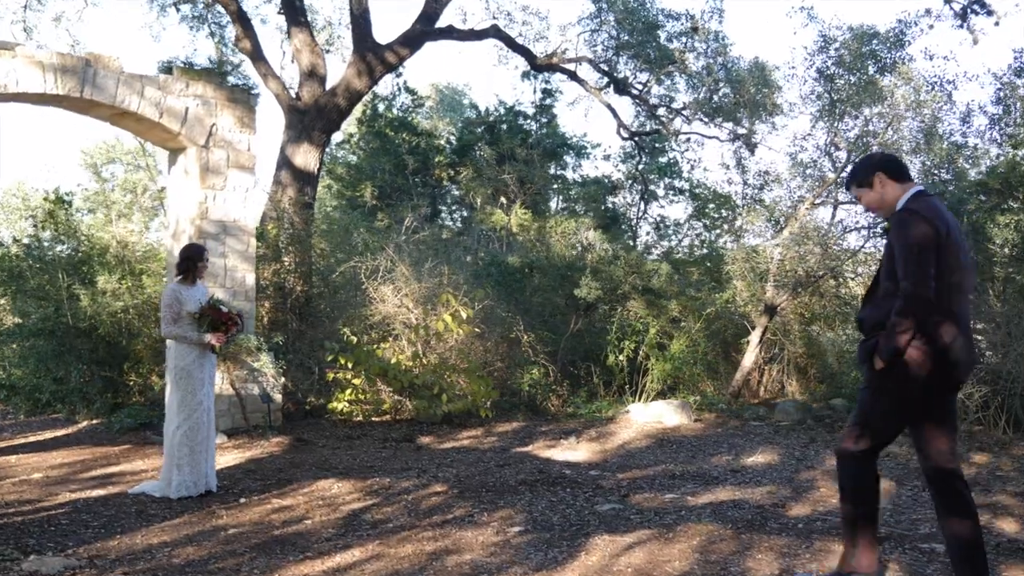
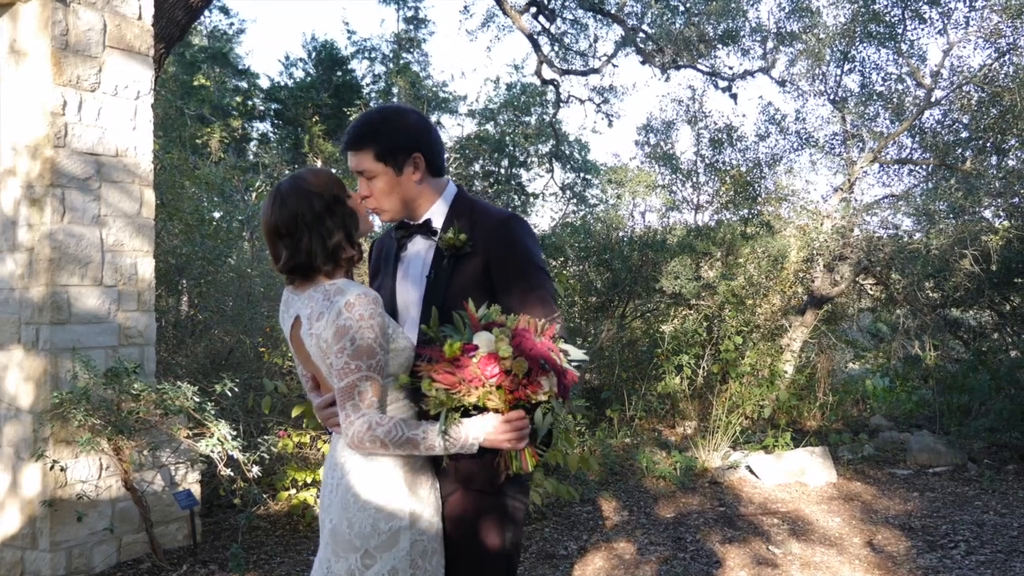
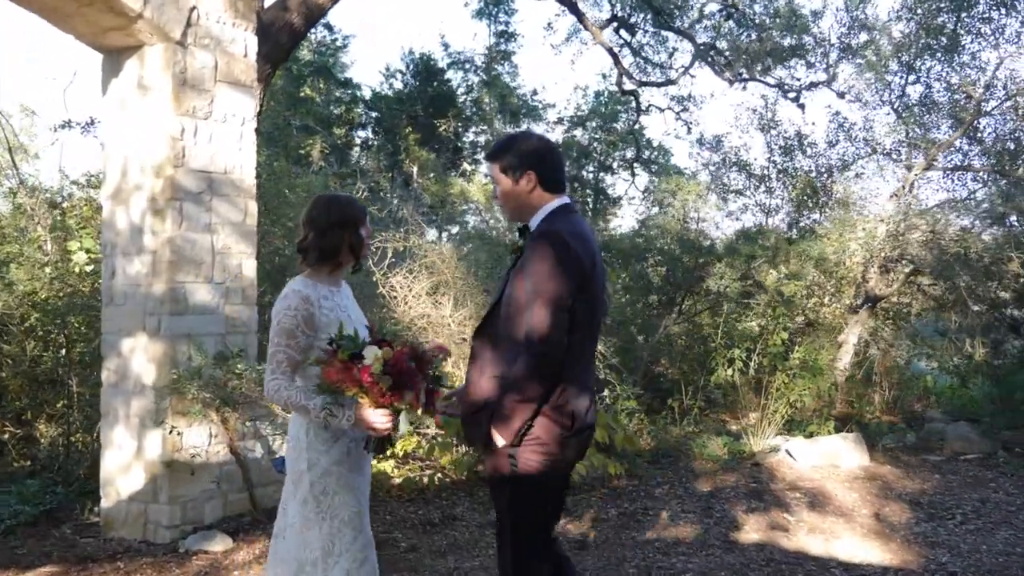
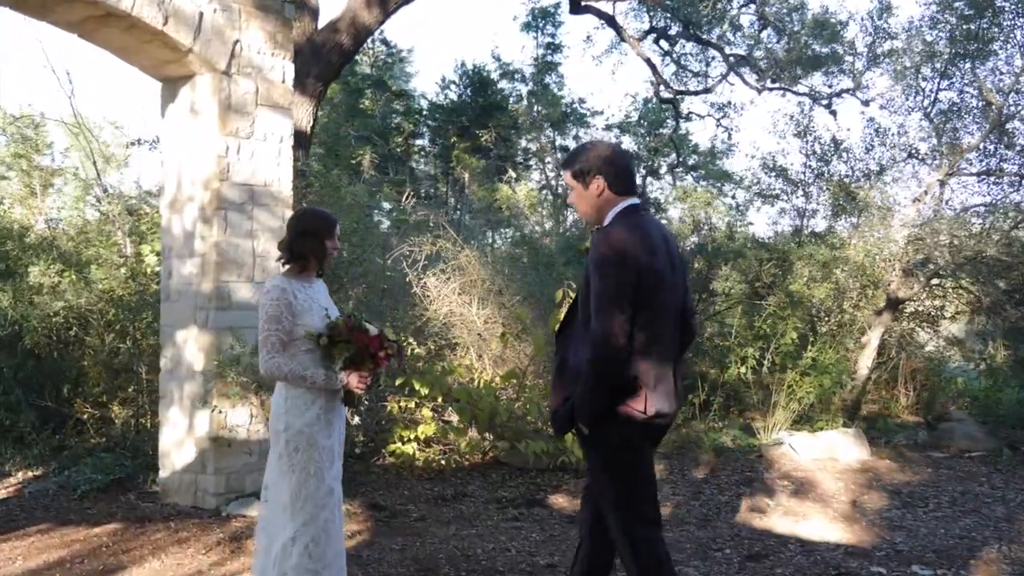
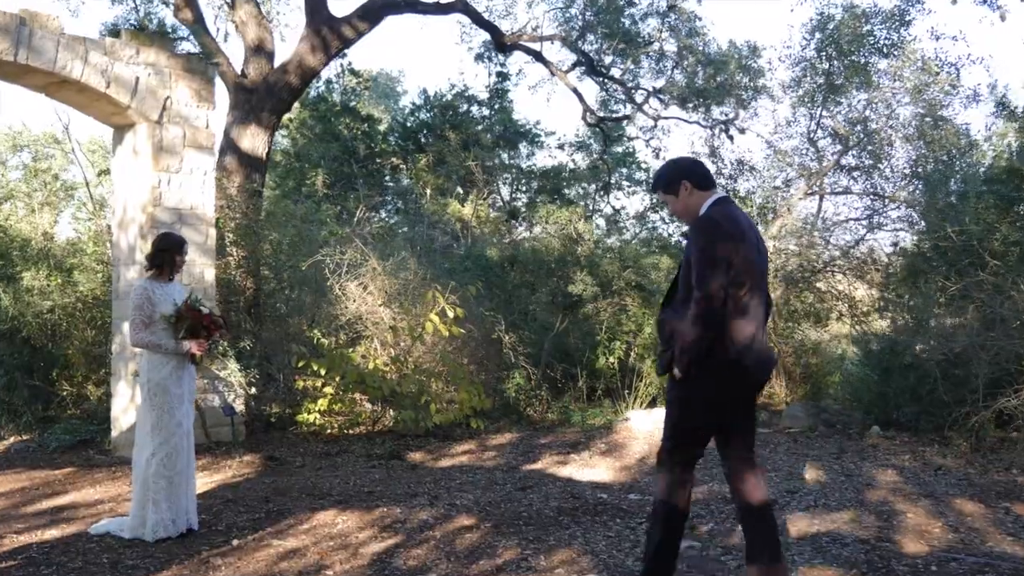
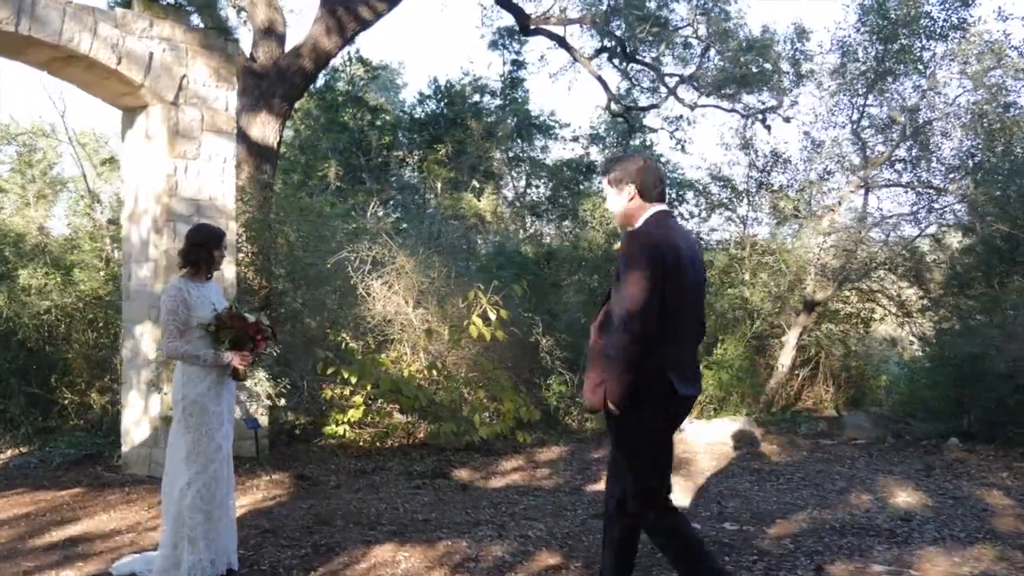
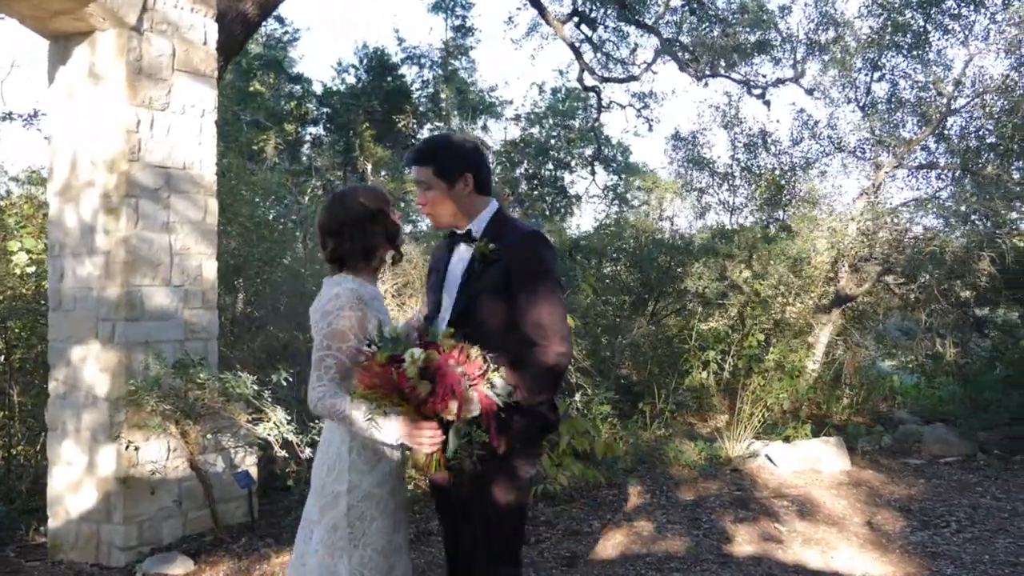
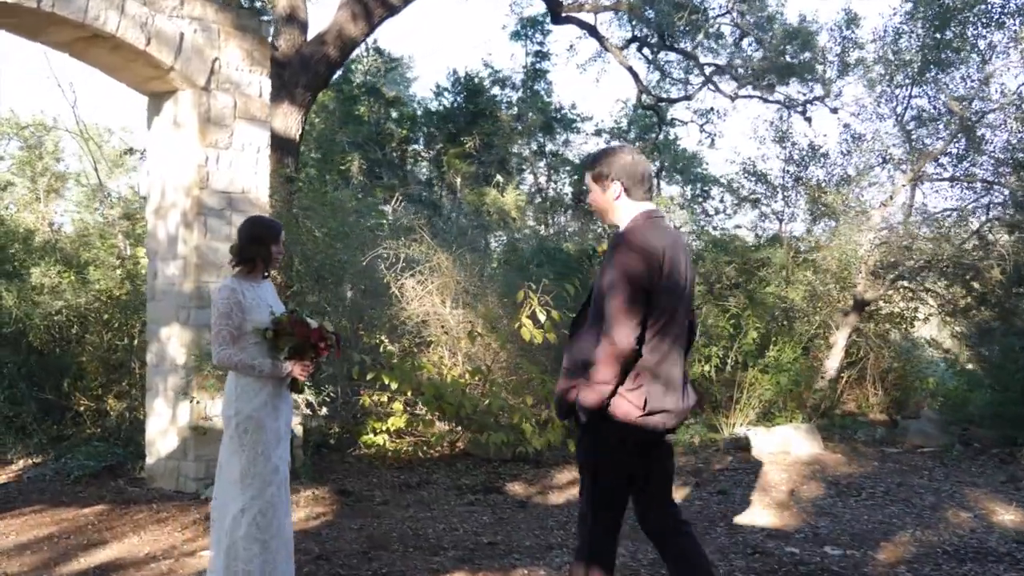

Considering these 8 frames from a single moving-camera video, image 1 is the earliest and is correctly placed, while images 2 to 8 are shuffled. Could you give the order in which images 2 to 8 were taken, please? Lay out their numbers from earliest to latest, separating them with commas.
5, 6, 8, 4, 3, 7, 2
